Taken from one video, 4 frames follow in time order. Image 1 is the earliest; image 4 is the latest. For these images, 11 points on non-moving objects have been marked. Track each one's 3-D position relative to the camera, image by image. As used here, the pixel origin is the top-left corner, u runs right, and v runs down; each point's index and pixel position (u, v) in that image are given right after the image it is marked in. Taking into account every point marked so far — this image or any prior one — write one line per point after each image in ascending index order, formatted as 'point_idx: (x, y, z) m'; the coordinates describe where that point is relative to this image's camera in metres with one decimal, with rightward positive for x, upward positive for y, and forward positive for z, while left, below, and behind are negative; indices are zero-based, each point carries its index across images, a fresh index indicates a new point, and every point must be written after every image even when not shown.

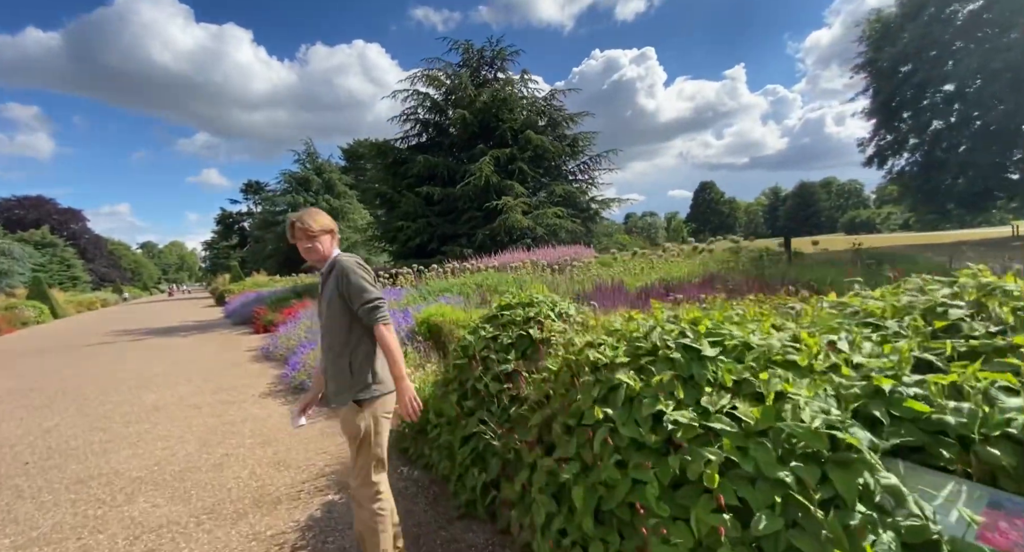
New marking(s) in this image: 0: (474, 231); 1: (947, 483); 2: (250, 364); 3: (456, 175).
0: (-1.2, +1.3, +14.9) m
1: (+0.9, -0.4, +1.0) m
2: (-3.7, -1.3, +6.9) m
3: (-1.8, +3.1, +15.4) m
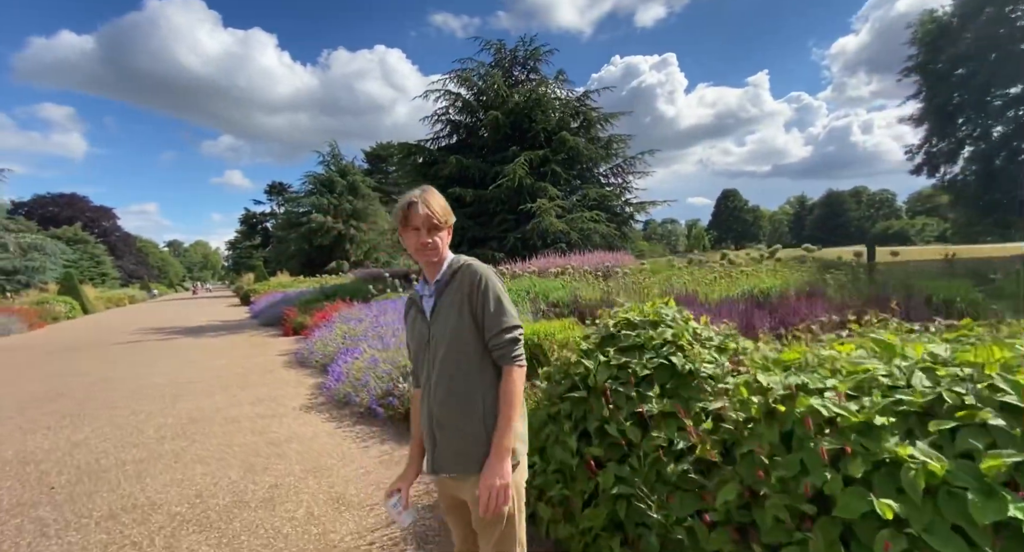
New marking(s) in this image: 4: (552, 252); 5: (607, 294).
0: (-0.3, +1.2, +14.5) m
1: (+1.3, -0.5, +0.5) m
2: (-3.0, -1.3, +6.5) m
3: (-0.8, +3.0, +15.0) m
4: (+1.0, +0.6, +13.4) m
5: (+1.0, -0.2, +5.2) m
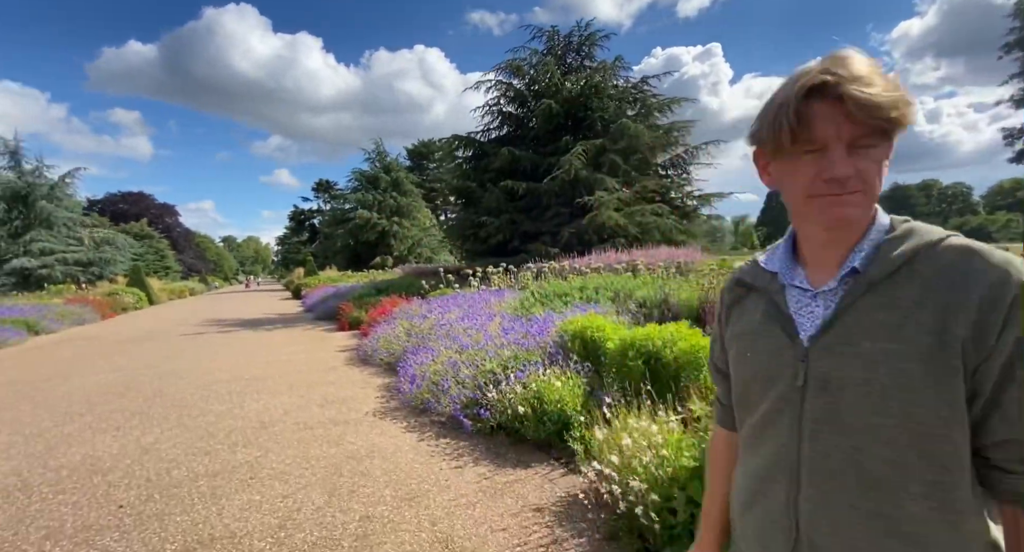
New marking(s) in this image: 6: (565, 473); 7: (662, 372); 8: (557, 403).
0: (+1.3, +1.3, +14.0) m
1: (+1.8, -0.5, -0.1) m
2: (-2.1, -1.2, +6.2) m
3: (+0.8, +3.1, +14.5) m
4: (+2.5, +0.7, +12.8) m
5: (+1.8, -0.2, +4.6) m
6: (+0.3, -1.0, +2.6) m
7: (+0.9, -0.6, +2.9) m
8: (+0.3, -0.7, +2.9) m
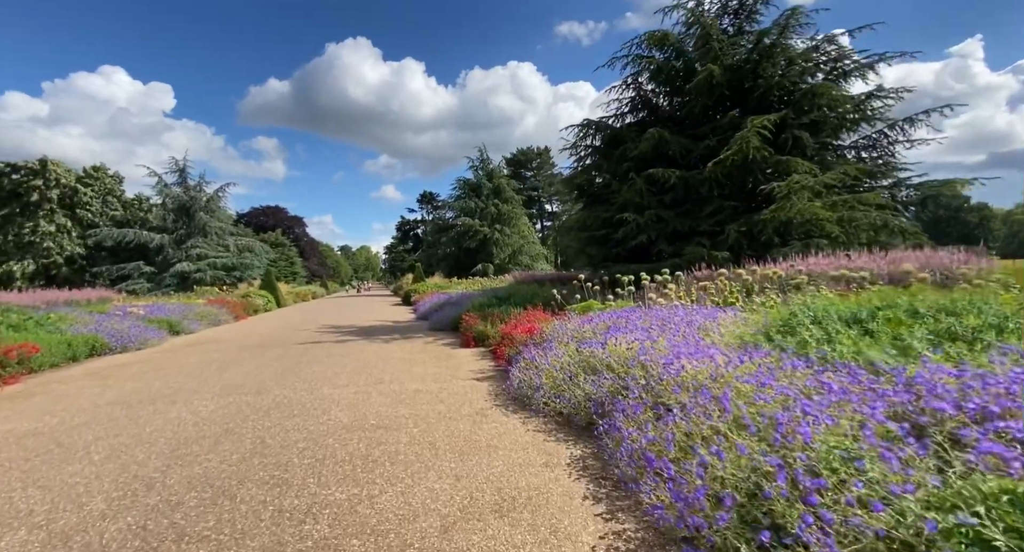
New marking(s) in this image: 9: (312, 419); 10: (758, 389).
0: (+4.8, +1.1, +11.3) m
1: (+2.5, -0.5, -2.6) m
2: (-0.1, -1.3, +4.3) m
3: (+4.4, +2.9, +11.9) m
4: (+5.7, +0.5, +9.9) m
5: (+3.5, -0.3, +2.0) m
6: (+1.5, -1.1, +0.3) m
7: (+2.2, -0.6, +0.5) m
8: (+1.6, -0.8, +0.6) m
9: (-1.8, -1.3, +4.5) m
10: (+1.4, -0.6, +2.9) m
